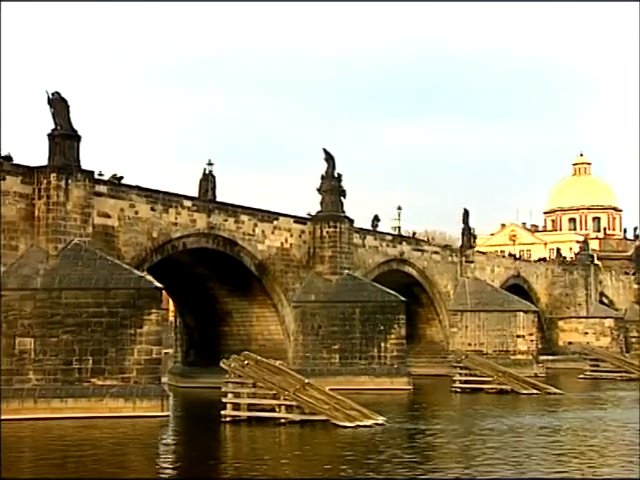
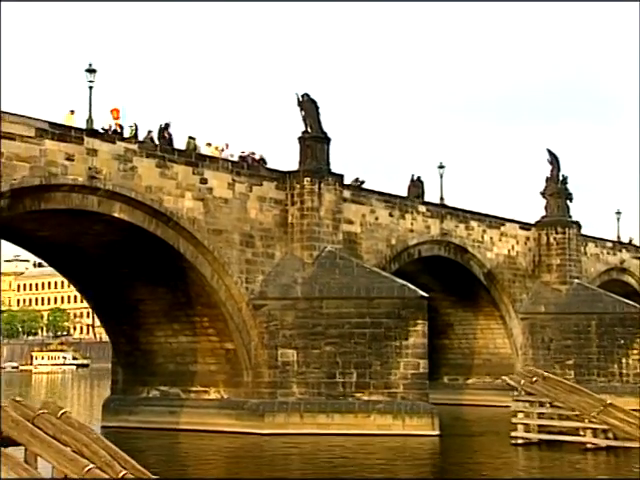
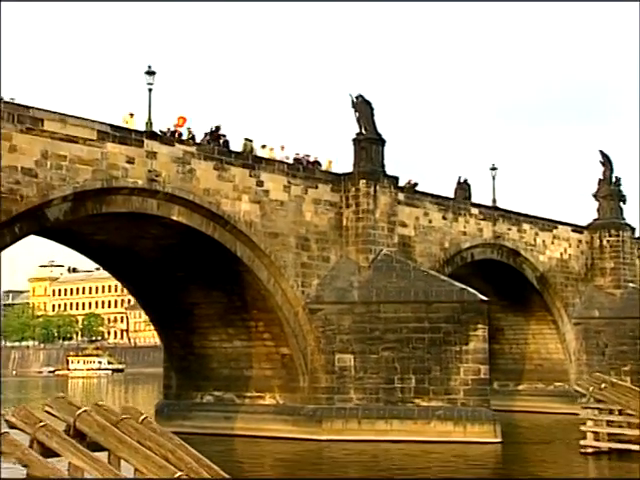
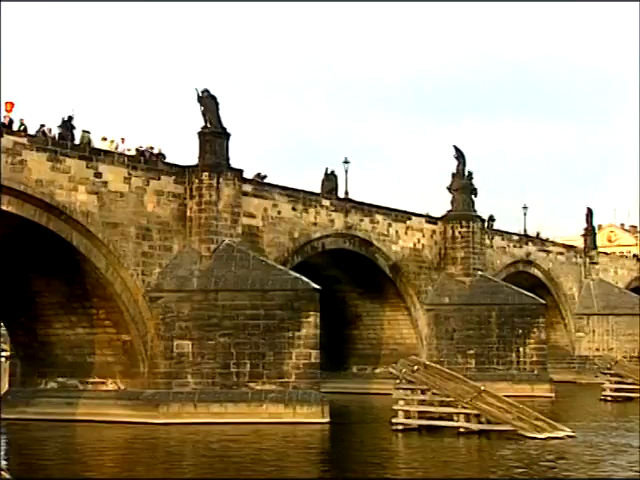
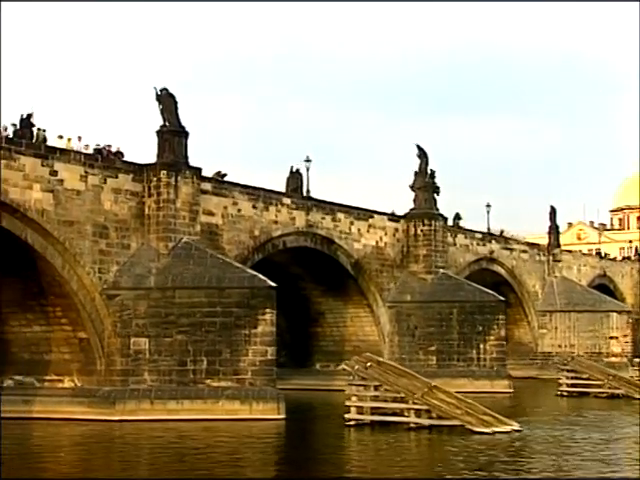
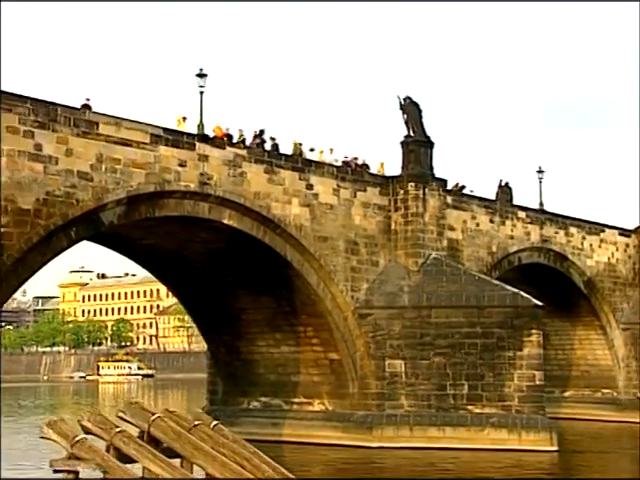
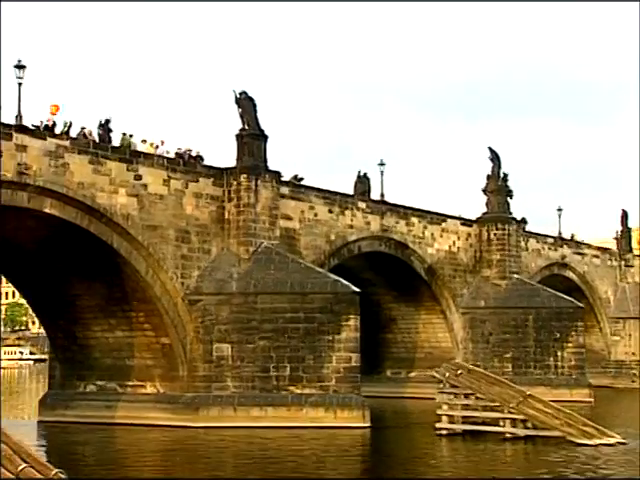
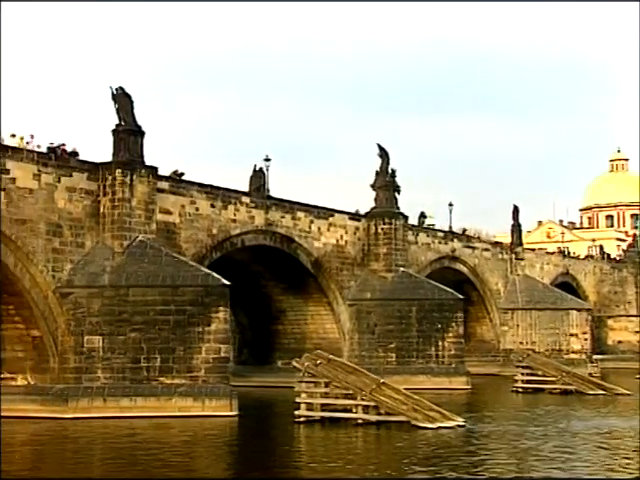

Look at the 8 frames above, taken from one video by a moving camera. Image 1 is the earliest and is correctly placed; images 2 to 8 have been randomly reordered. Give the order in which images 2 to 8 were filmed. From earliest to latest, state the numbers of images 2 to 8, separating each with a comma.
8, 5, 4, 7, 2, 3, 6
